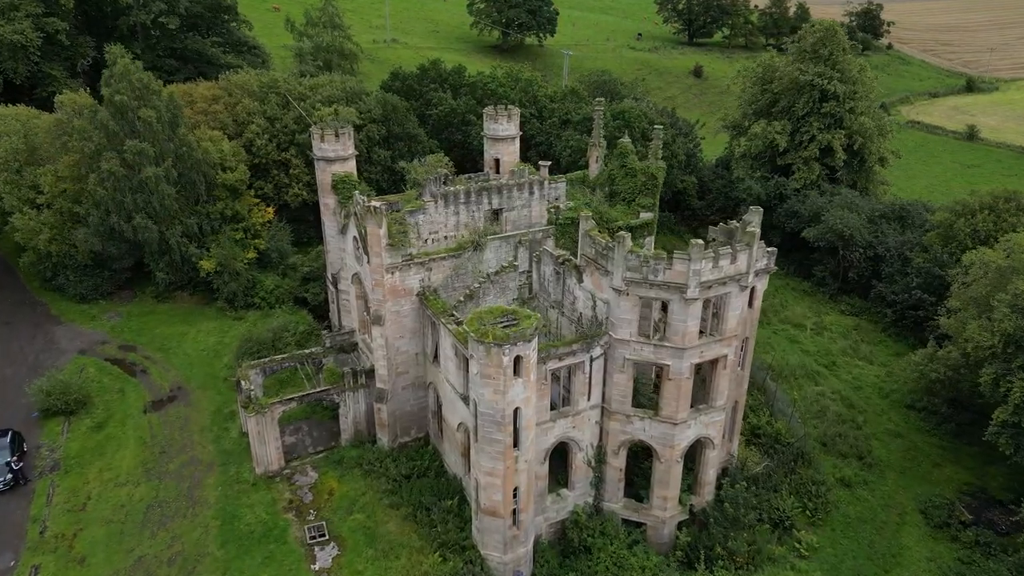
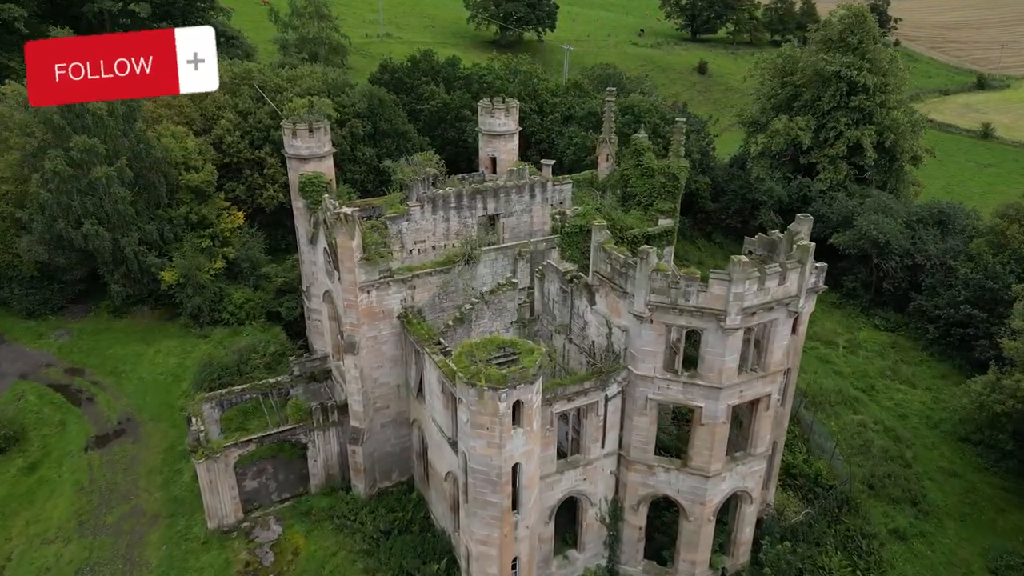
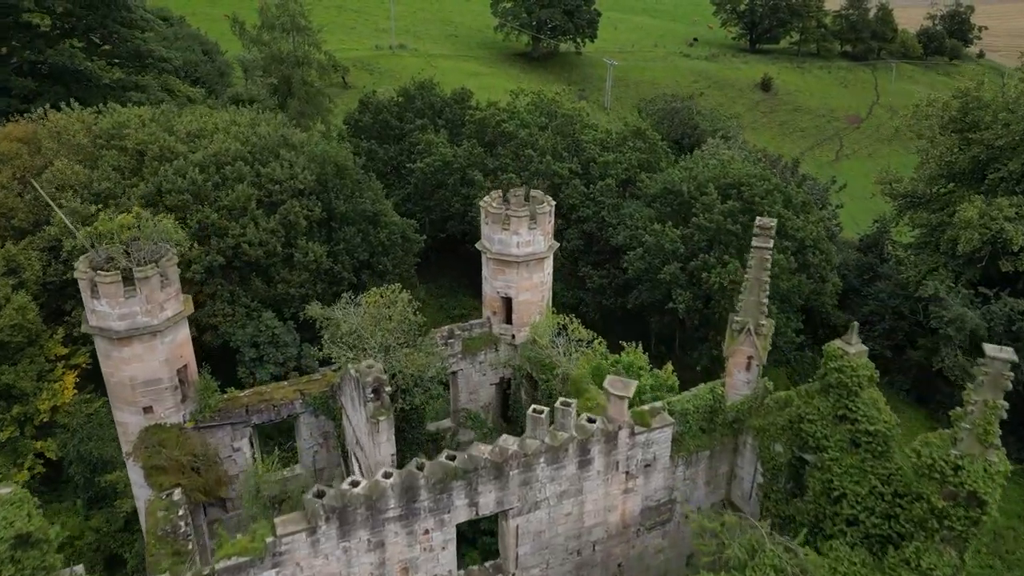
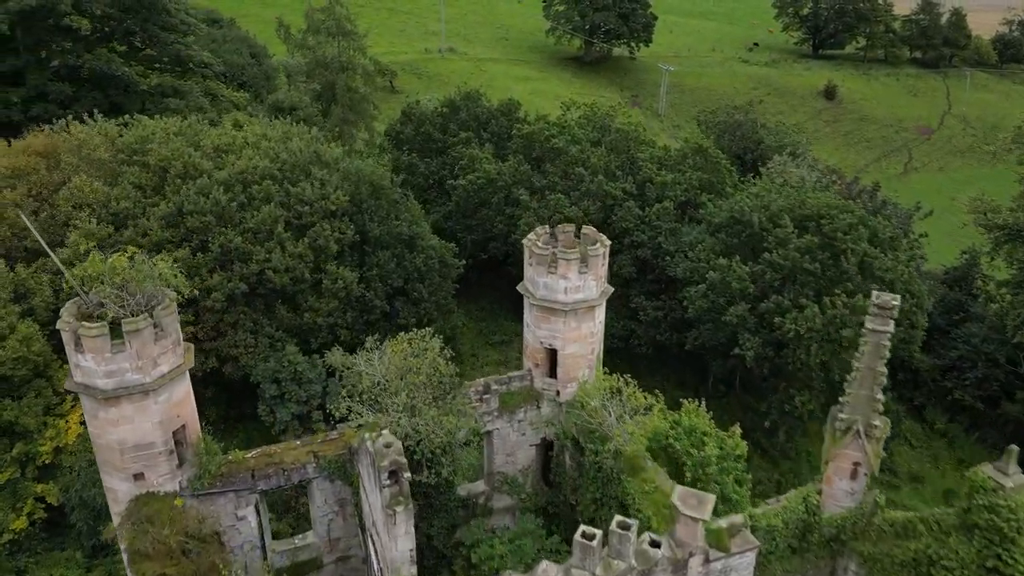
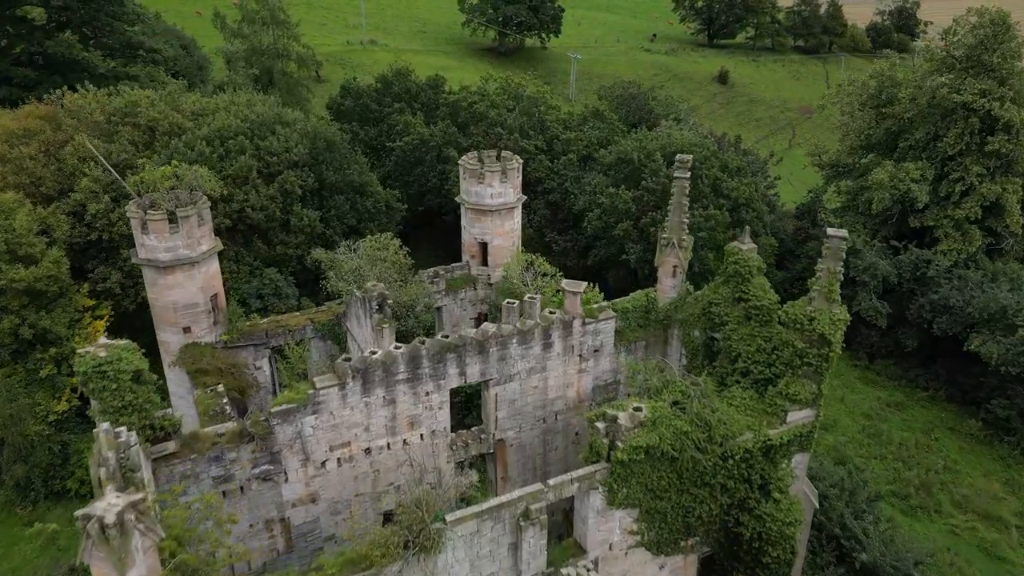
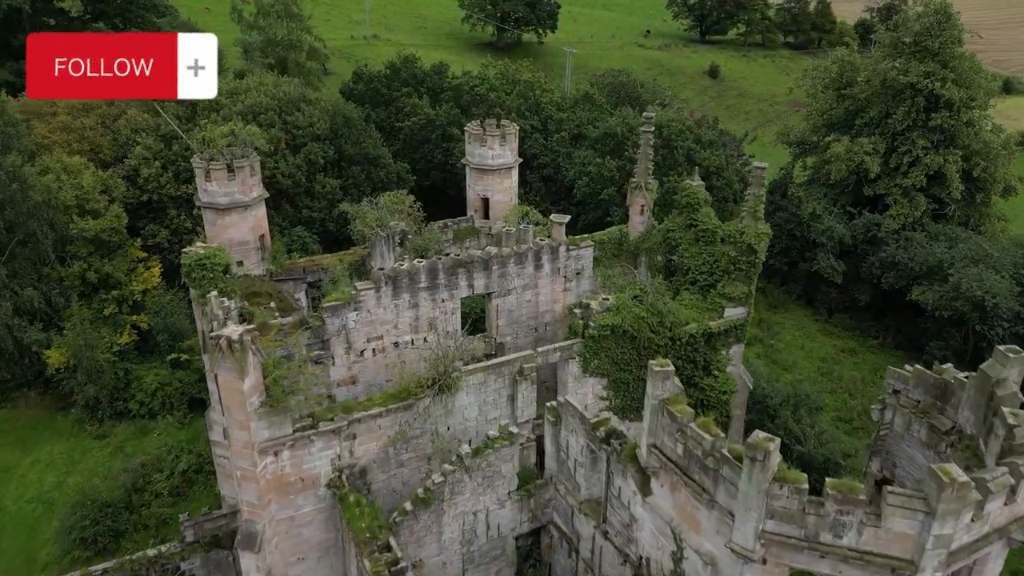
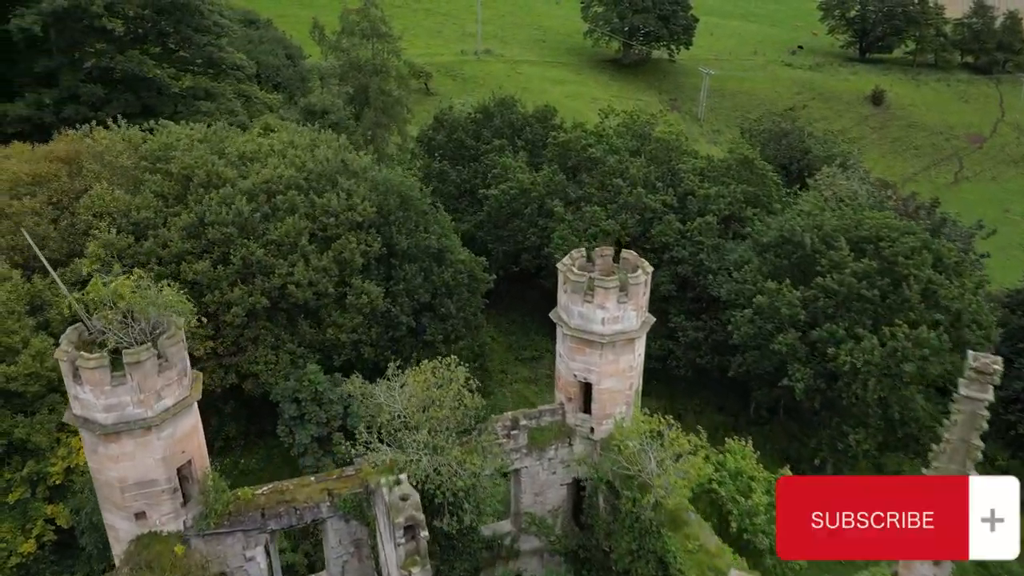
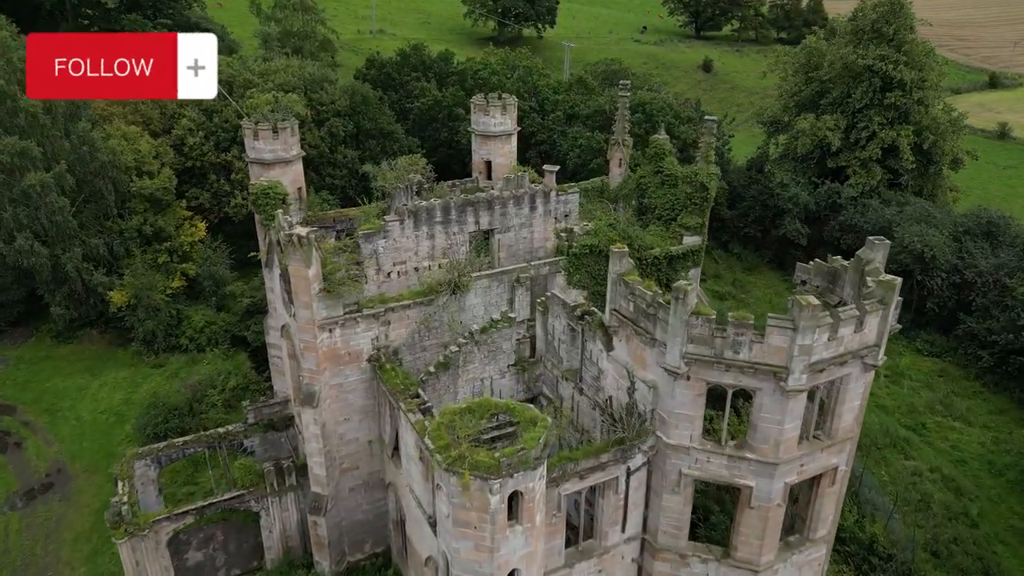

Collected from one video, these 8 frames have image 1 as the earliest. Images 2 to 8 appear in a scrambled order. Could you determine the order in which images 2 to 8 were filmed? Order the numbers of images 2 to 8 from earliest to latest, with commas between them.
2, 8, 6, 5, 3, 4, 7
